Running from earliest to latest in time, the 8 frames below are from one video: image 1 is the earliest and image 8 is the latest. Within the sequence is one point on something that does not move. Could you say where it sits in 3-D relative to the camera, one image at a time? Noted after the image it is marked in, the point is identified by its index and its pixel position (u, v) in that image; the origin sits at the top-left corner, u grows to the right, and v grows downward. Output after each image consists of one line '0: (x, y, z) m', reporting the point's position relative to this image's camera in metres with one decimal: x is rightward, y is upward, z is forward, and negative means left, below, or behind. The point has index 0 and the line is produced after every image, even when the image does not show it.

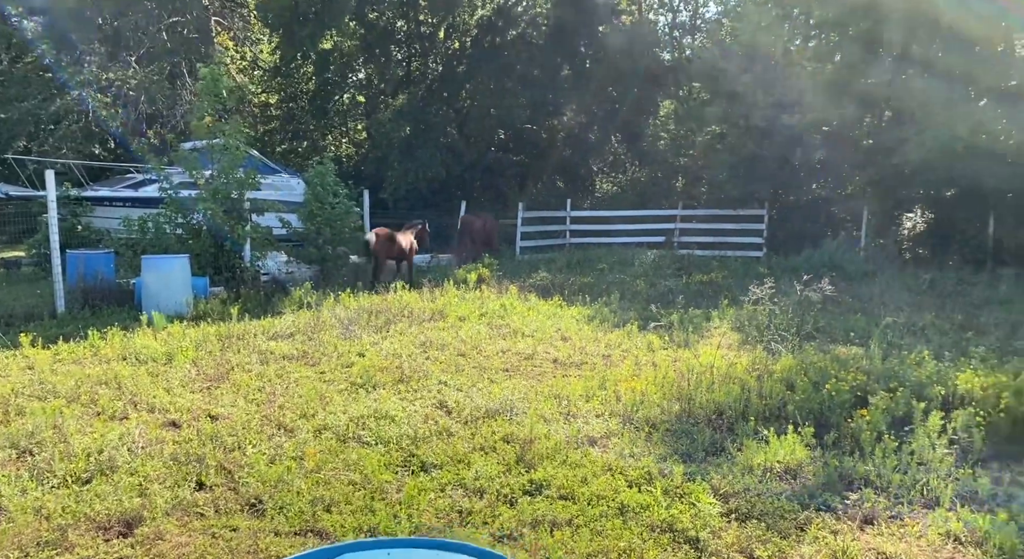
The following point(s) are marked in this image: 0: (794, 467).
0: (+1.2, -0.8, +3.2) m
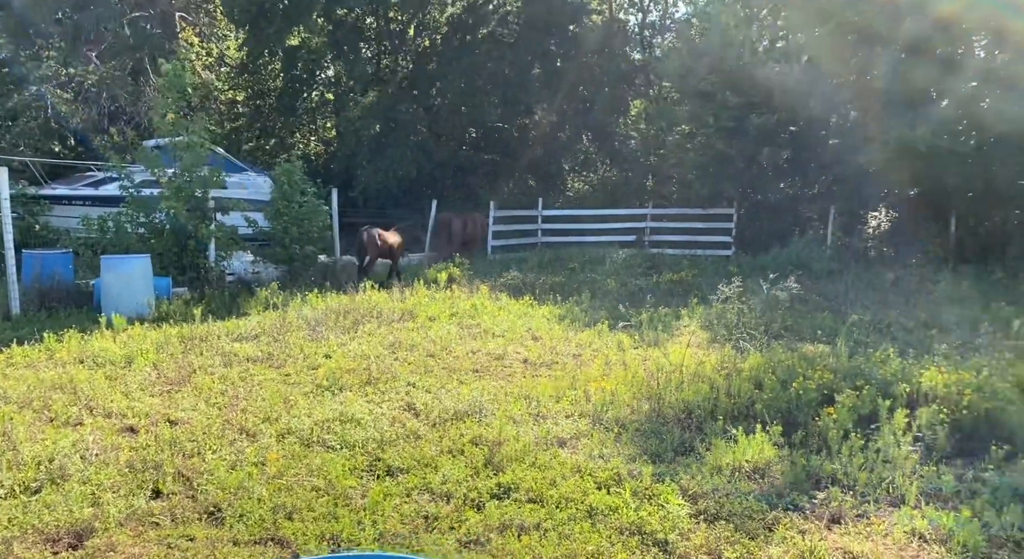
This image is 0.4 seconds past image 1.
0: (+1.1, -0.8, +3.2) m
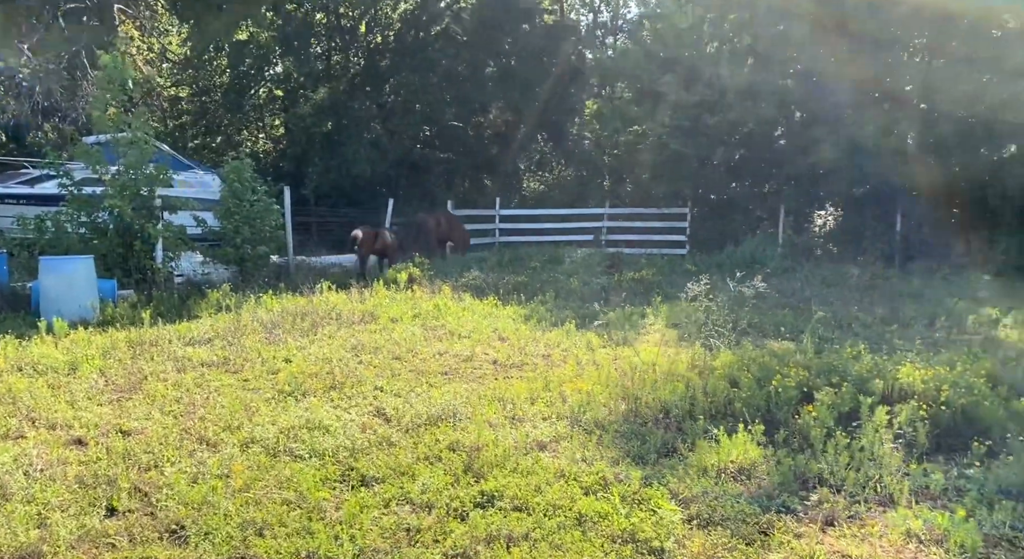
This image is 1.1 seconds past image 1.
0: (+1.0, -0.8, +3.1) m
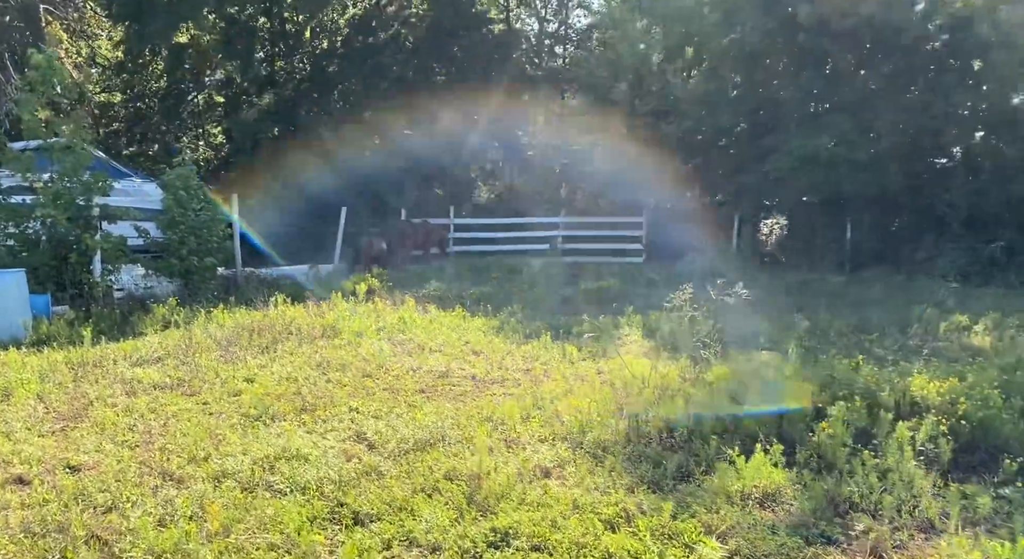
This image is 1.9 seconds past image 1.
0: (+1.0, -0.8, +2.9) m
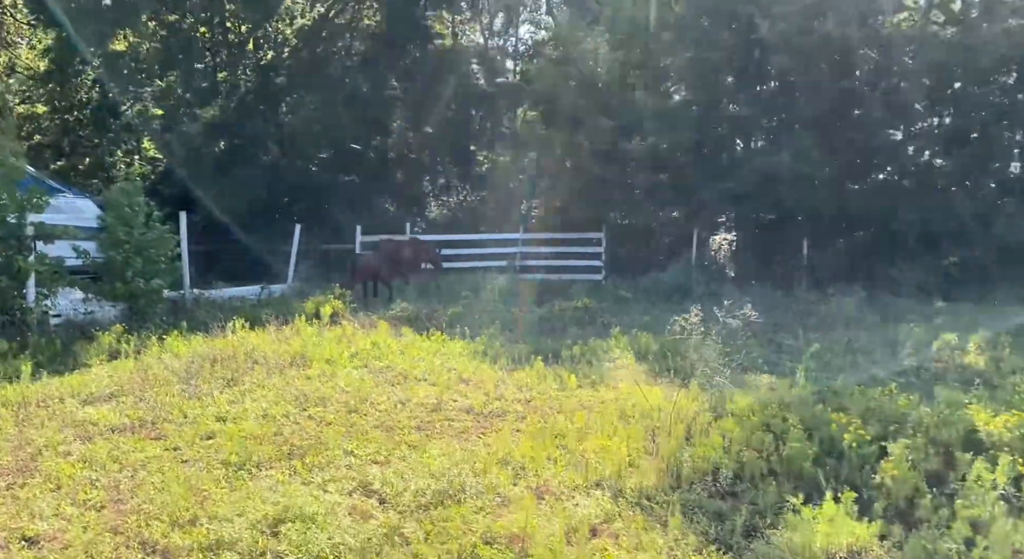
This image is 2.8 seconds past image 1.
0: (+1.2, -0.9, +2.6) m
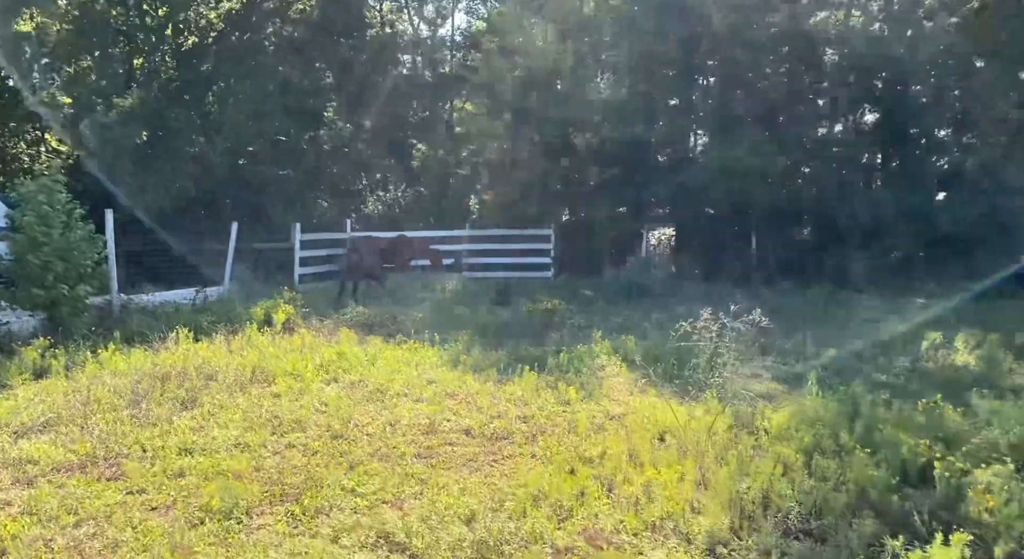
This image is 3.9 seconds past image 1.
0: (+1.4, -1.0, +2.3) m
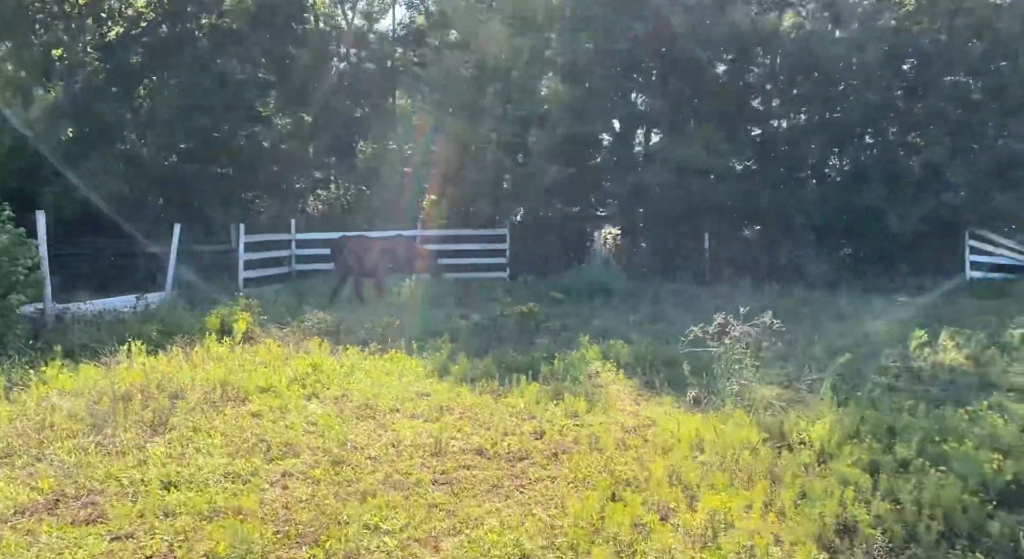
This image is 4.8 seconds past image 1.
0: (+1.7, -1.0, +2.2) m
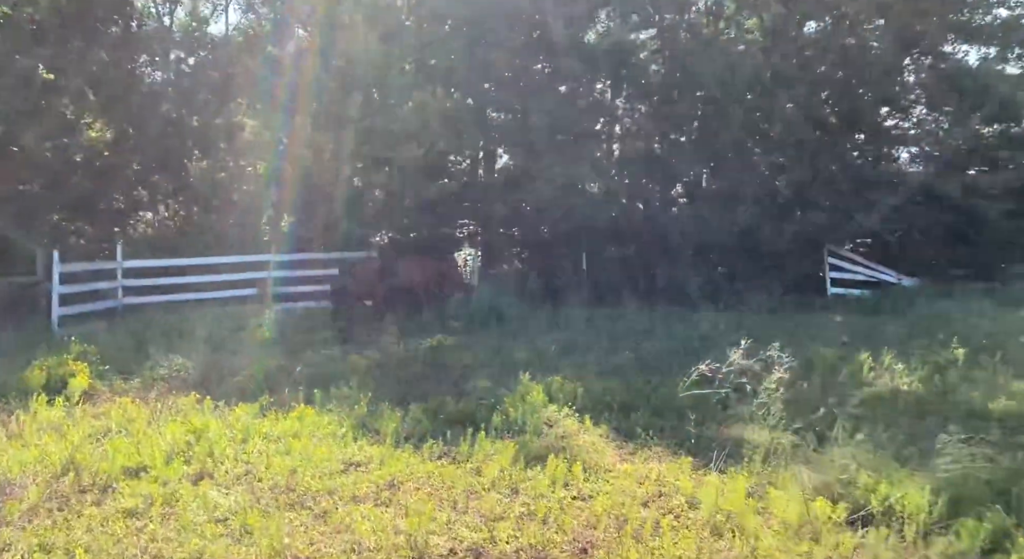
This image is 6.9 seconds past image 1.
0: (+2.2, -1.1, +1.6) m
